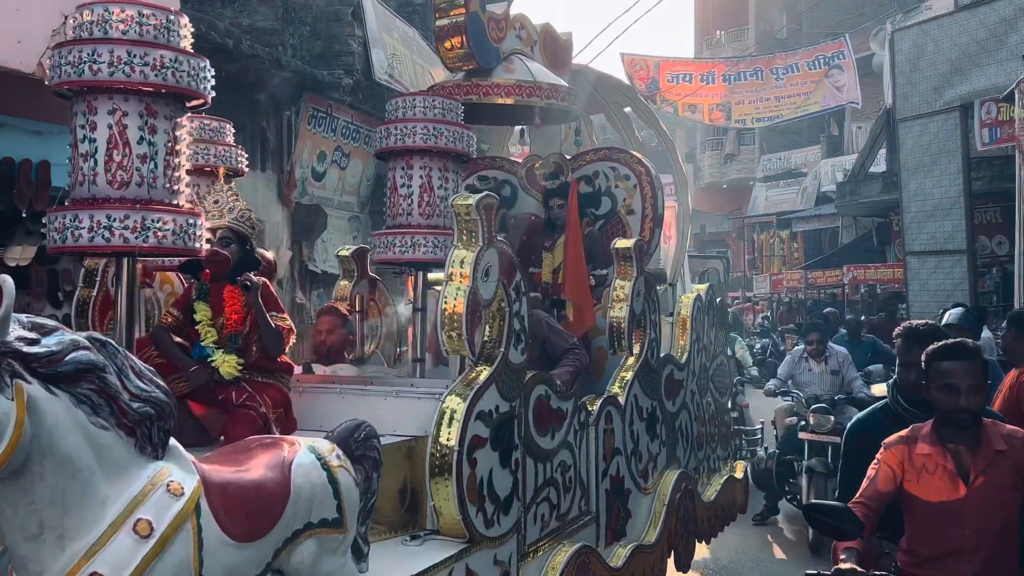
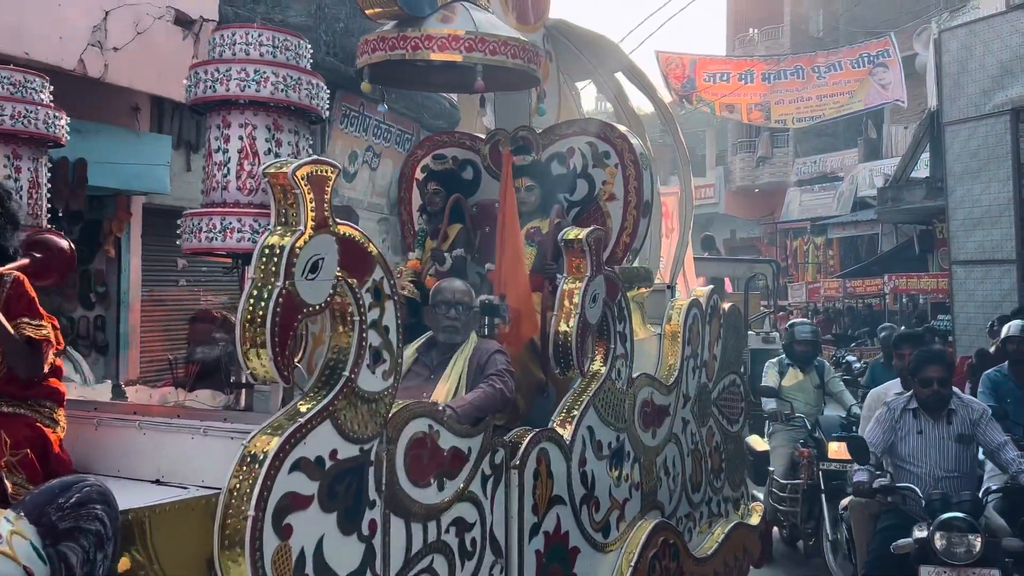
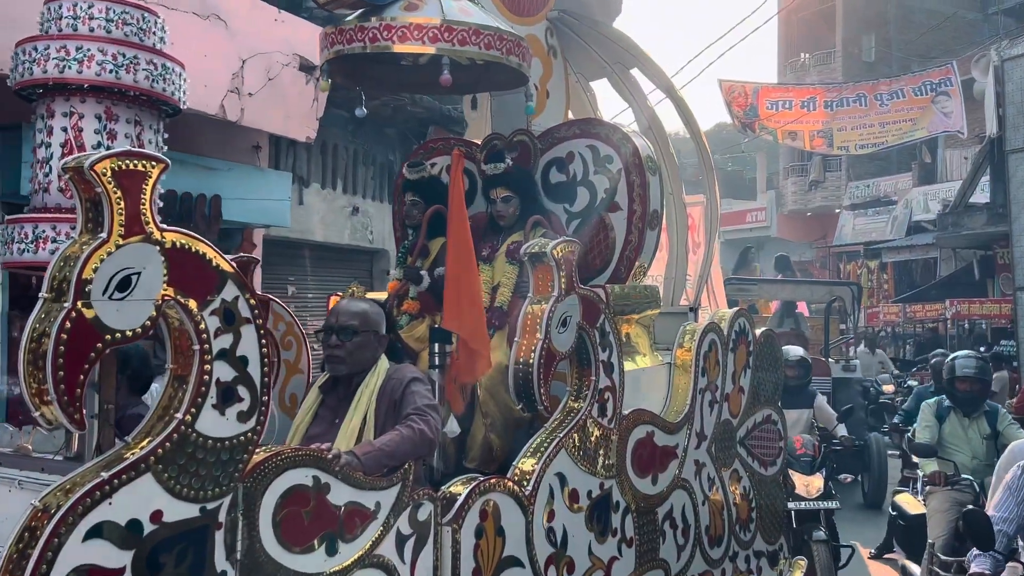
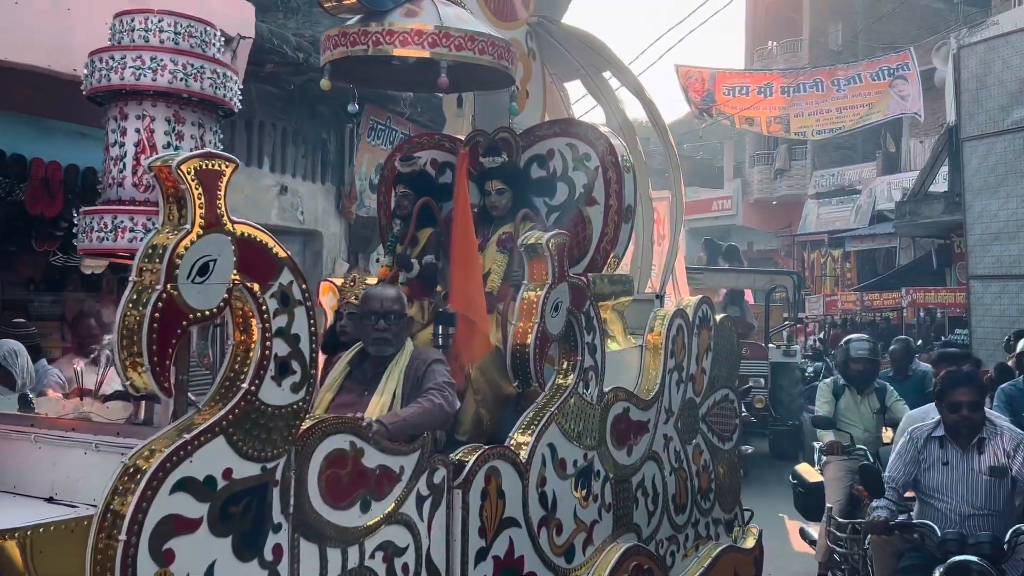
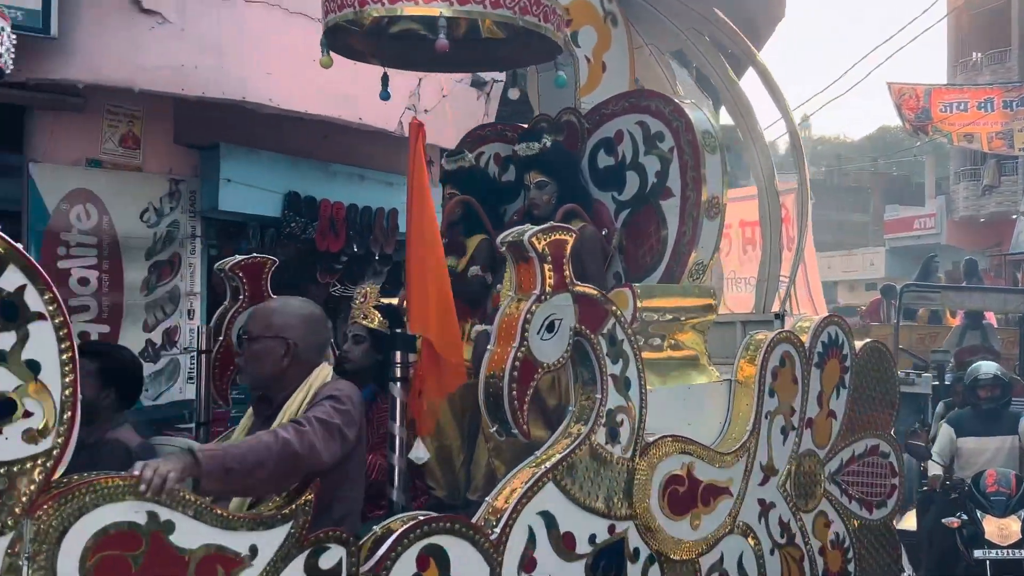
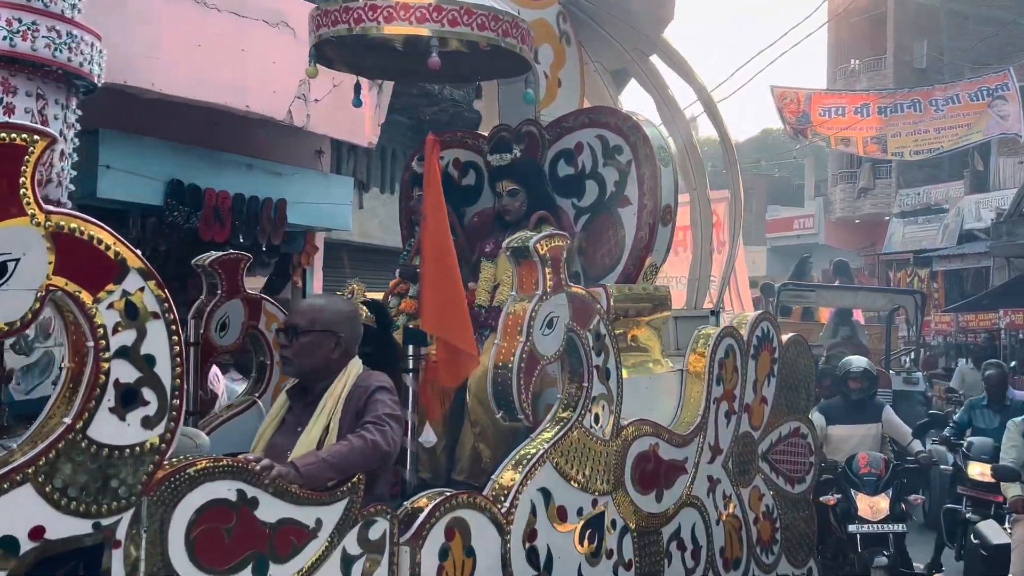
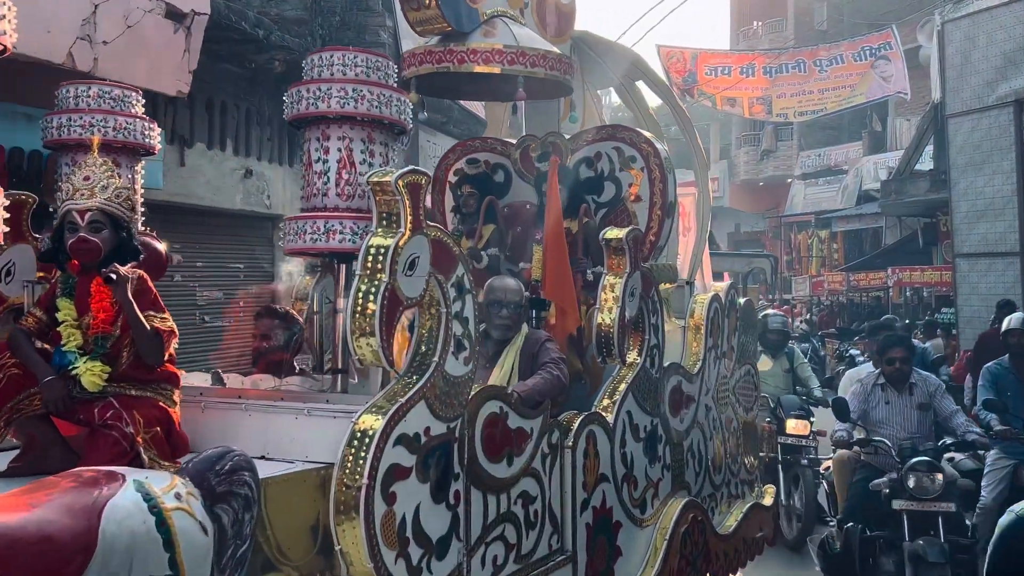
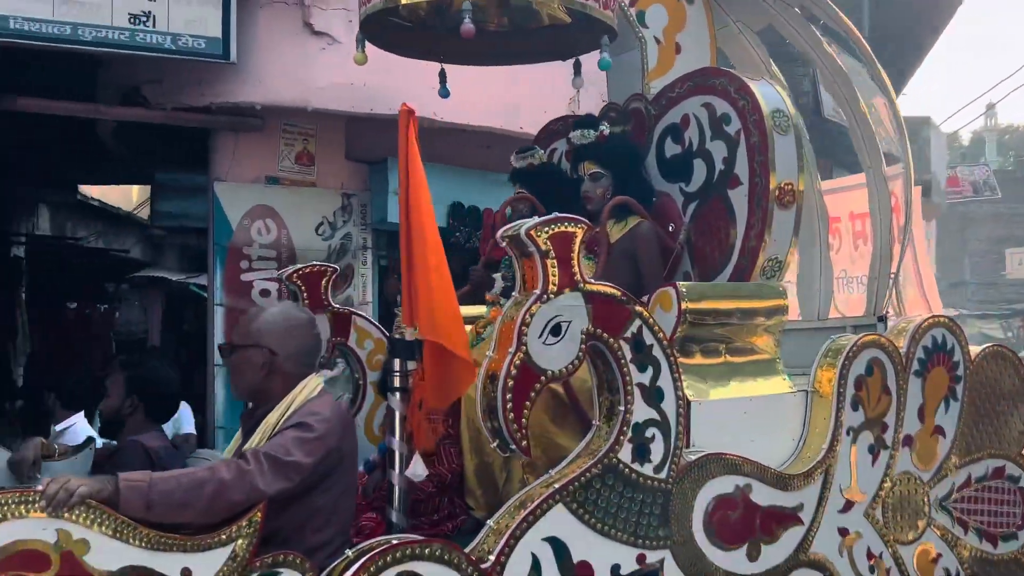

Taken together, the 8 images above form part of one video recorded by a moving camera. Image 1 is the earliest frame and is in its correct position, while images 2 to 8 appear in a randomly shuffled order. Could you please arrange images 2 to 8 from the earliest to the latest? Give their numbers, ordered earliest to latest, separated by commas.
7, 2, 4, 3, 6, 5, 8
